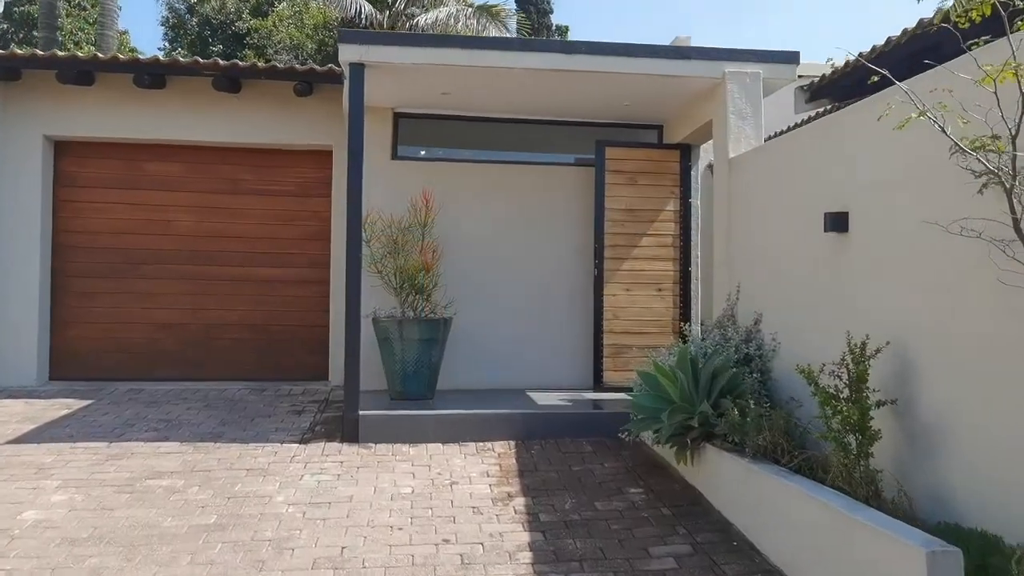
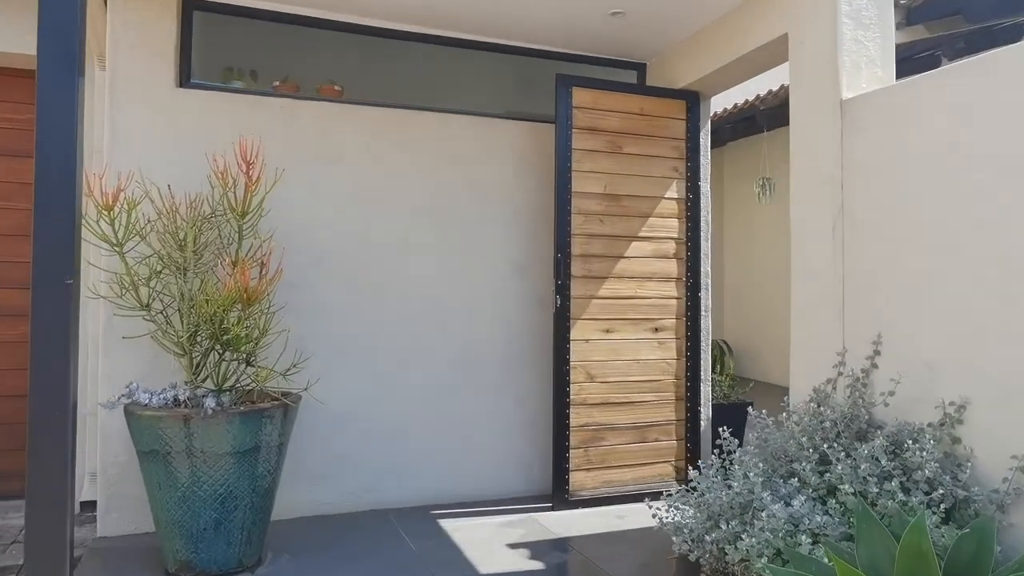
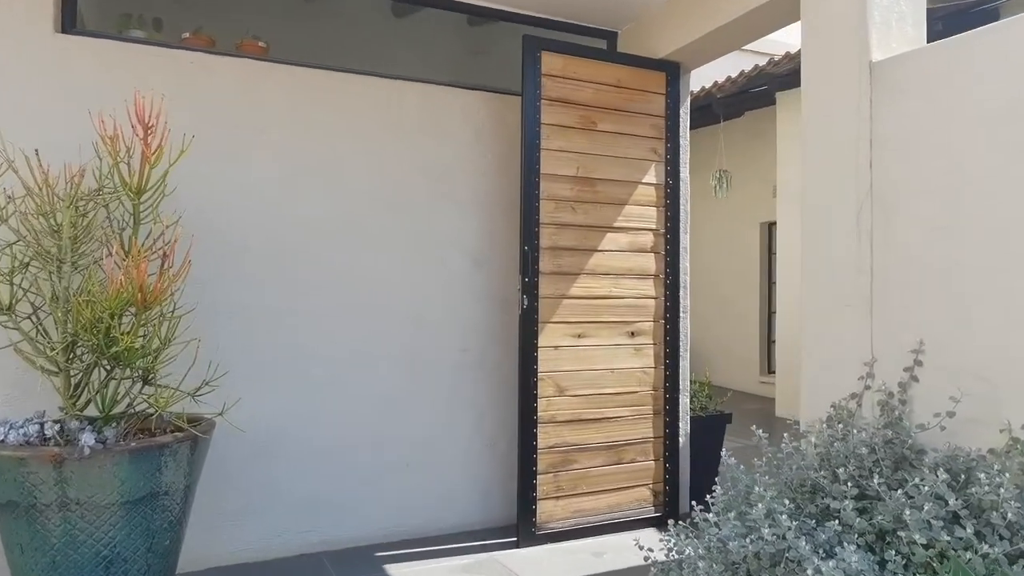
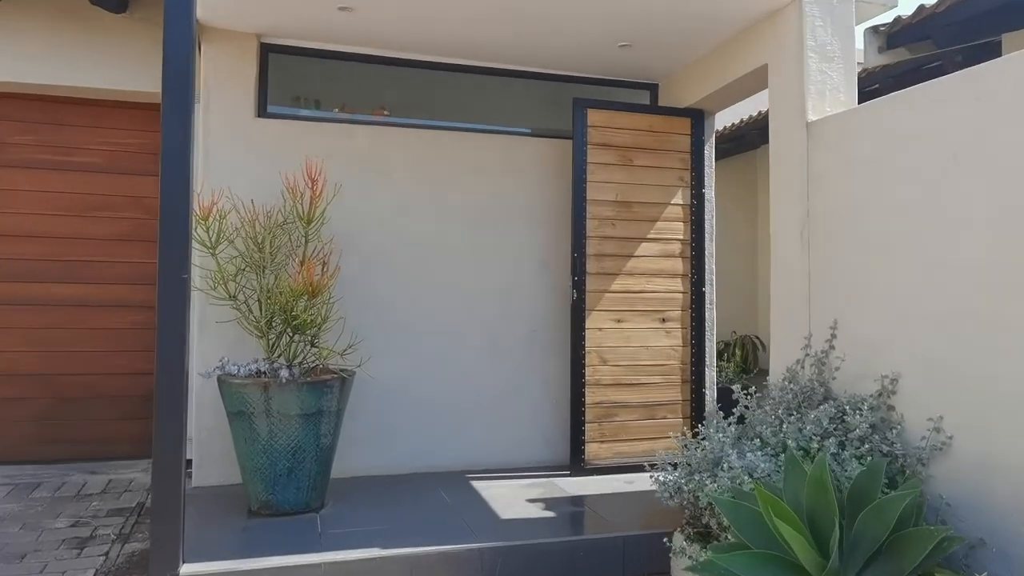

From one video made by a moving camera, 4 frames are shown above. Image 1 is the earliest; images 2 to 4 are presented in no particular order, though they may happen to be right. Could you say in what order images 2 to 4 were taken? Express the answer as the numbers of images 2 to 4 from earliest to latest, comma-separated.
4, 2, 3
